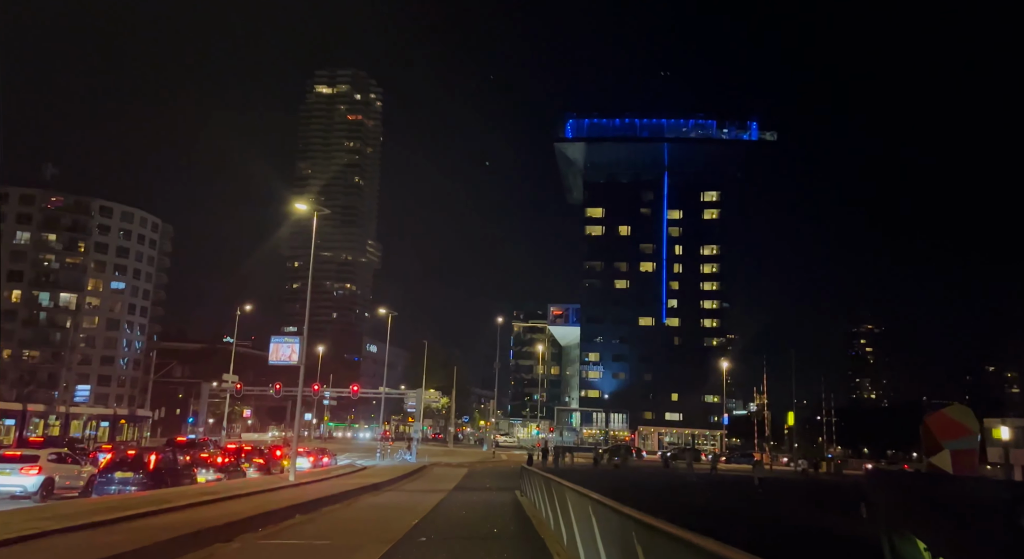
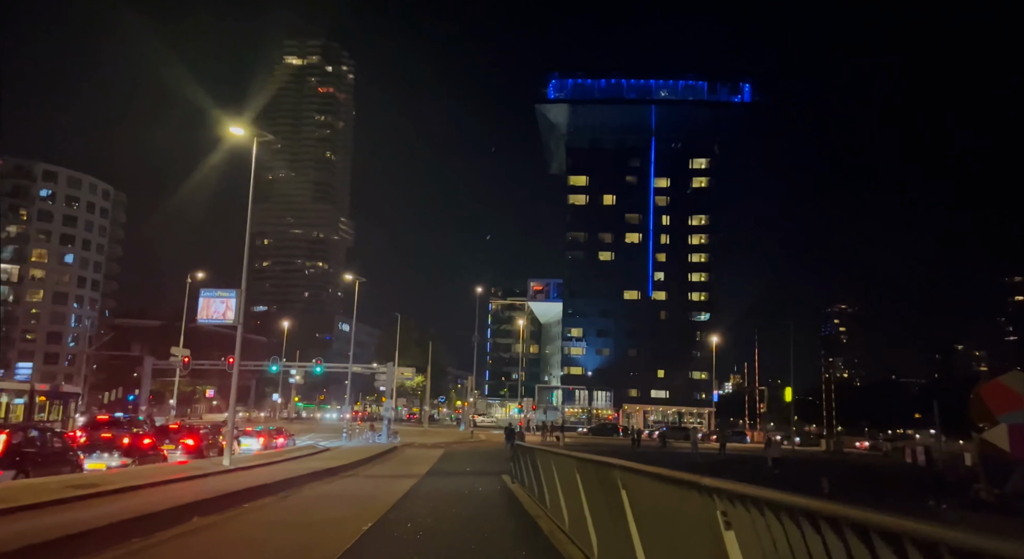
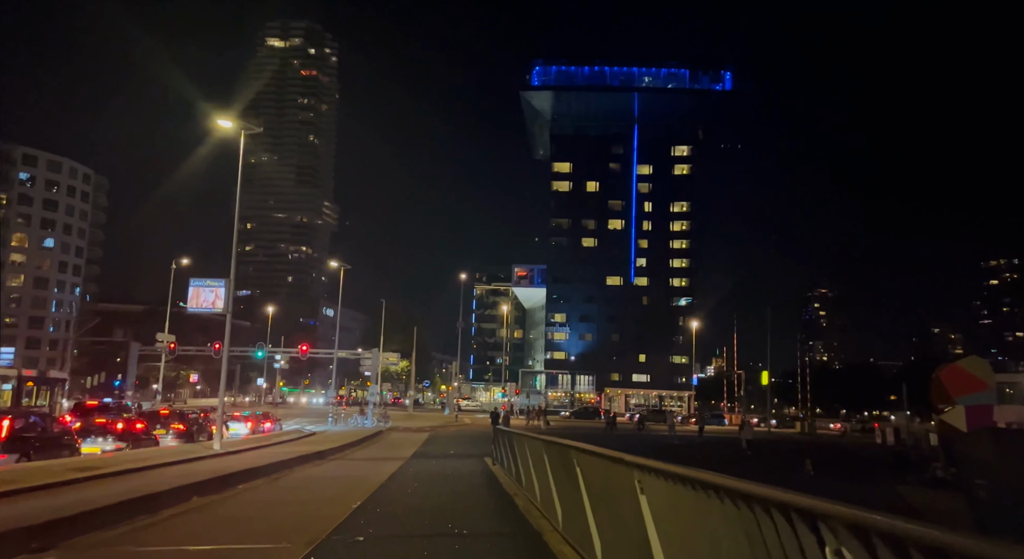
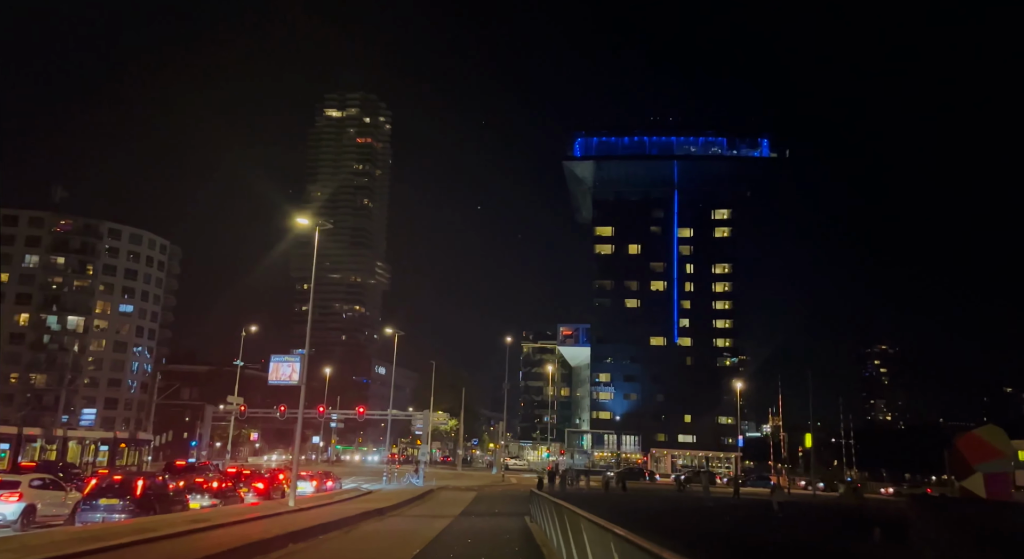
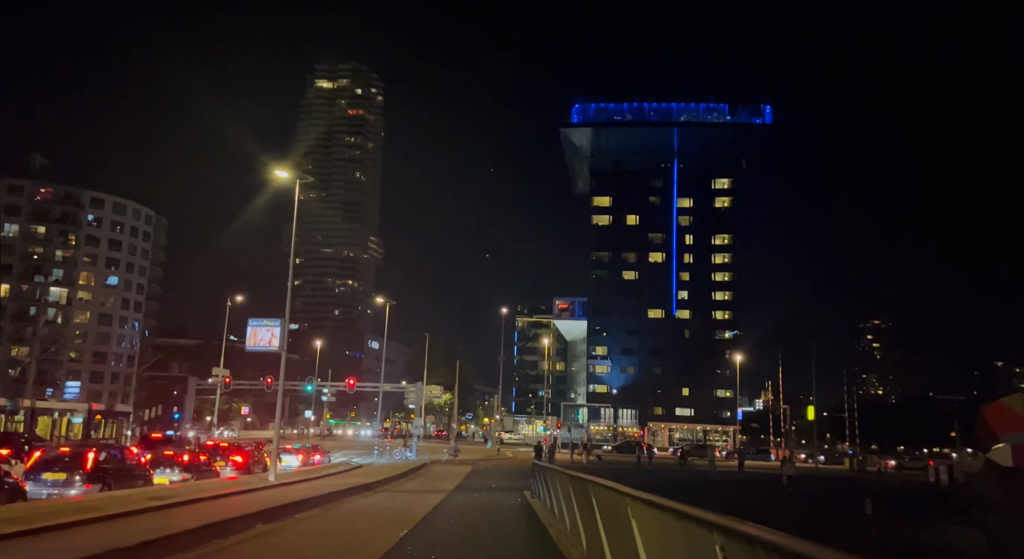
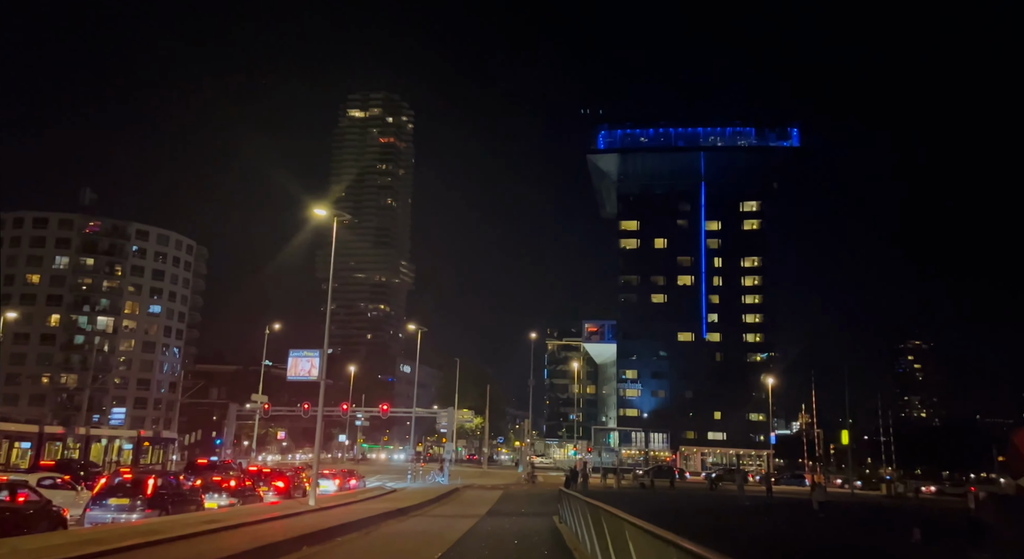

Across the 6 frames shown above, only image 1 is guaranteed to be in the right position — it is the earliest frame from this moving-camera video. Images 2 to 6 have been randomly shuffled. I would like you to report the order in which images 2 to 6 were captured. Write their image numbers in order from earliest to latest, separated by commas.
4, 6, 5, 3, 2
